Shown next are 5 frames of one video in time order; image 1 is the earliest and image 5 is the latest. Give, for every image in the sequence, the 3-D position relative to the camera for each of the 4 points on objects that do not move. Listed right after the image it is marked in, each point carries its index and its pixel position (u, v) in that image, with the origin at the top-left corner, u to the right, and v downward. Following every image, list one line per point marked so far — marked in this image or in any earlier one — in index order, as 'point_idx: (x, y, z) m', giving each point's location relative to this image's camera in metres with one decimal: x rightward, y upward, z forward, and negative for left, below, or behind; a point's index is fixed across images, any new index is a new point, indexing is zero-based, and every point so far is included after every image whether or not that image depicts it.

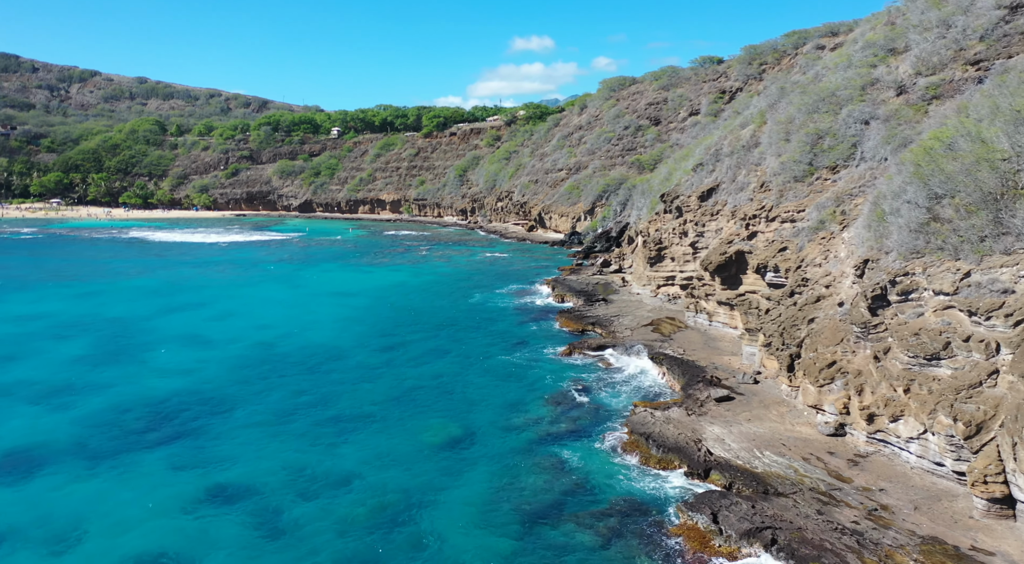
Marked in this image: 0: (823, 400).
0: (+8.2, -3.1, +17.7) m
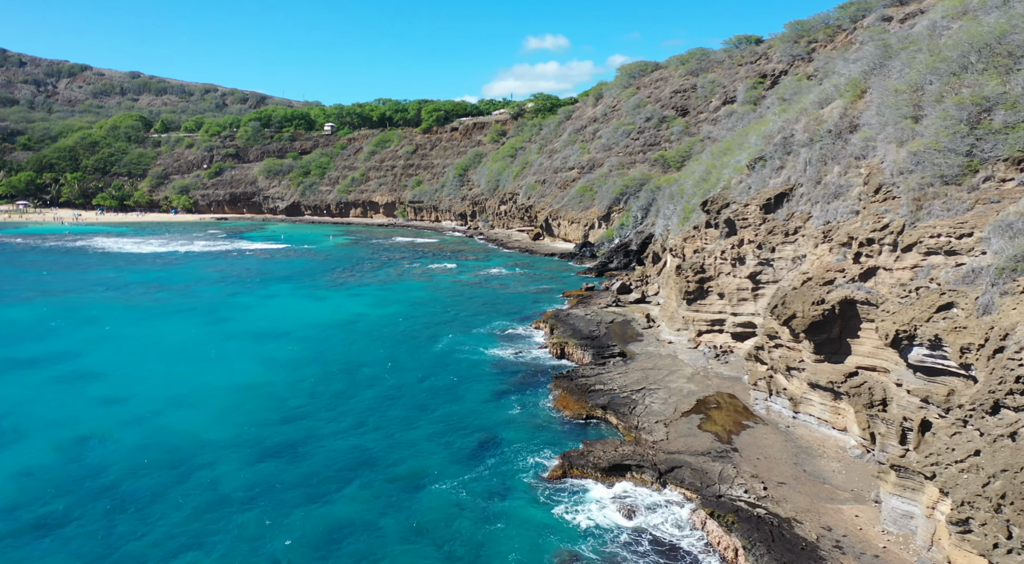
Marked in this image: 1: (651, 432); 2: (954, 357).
0: (+6.9, -4.8, +6.8) m
1: (+3.5, -3.8, +17.3) m
2: (+8.5, -1.4, +13.1) m
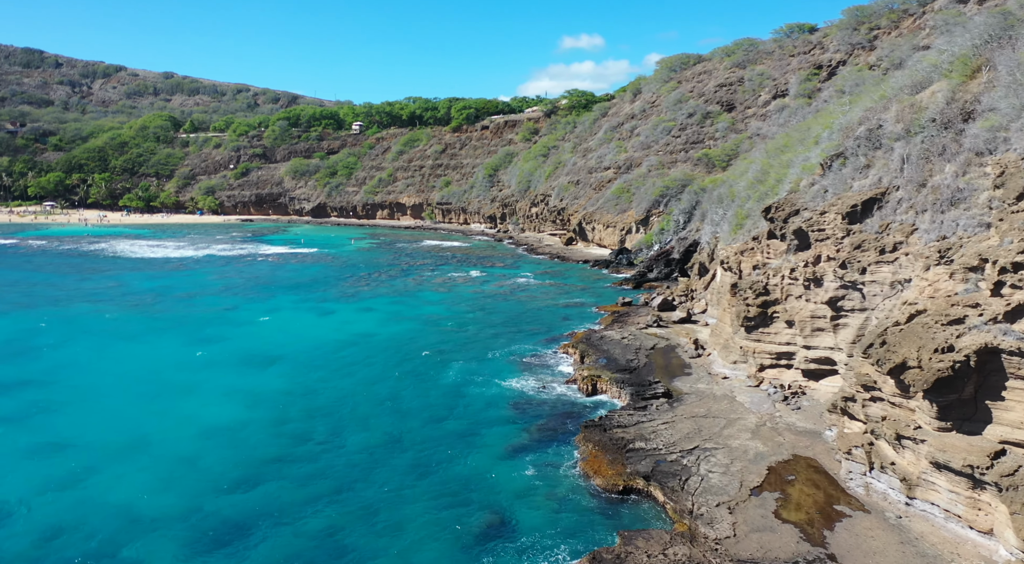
0: (+6.6, -5.5, +2.2) m
1: (+3.8, -4.5, +12.9) m
2: (+8.6, -2.2, +8.4) m
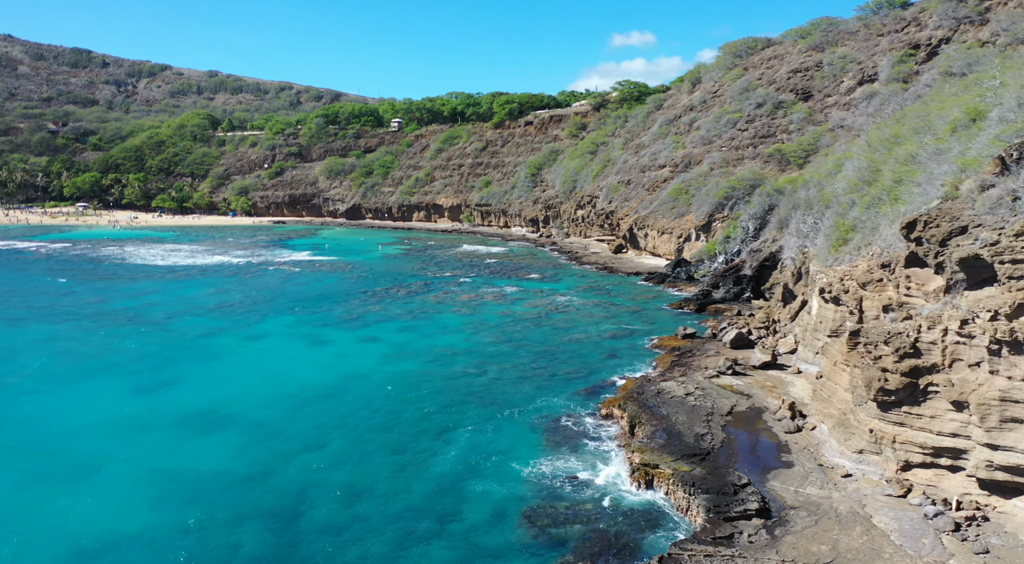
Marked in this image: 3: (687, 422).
0: (+5.5, -6.7, -4.9) m
1: (+3.5, -5.6, +5.9) m
2: (+8.0, -3.3, +1.1) m
3: (+4.6, -3.7, +17.8) m
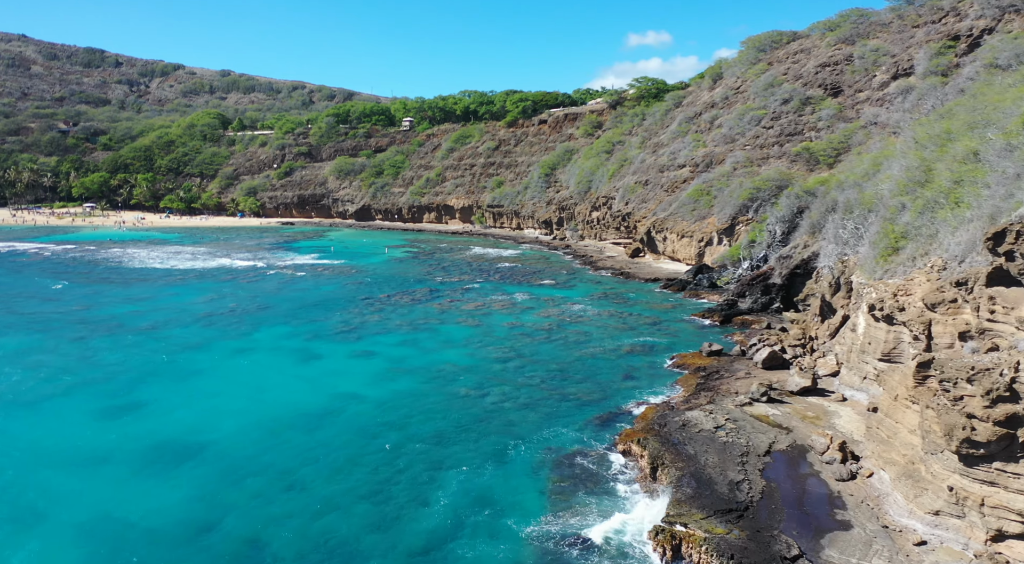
0: (+5.0, -7.1, -7.6) m
1: (+3.3, -6.0, +3.3) m
2: (+7.6, -3.8, -1.6) m
3: (+4.6, -4.1, +15.2) m
